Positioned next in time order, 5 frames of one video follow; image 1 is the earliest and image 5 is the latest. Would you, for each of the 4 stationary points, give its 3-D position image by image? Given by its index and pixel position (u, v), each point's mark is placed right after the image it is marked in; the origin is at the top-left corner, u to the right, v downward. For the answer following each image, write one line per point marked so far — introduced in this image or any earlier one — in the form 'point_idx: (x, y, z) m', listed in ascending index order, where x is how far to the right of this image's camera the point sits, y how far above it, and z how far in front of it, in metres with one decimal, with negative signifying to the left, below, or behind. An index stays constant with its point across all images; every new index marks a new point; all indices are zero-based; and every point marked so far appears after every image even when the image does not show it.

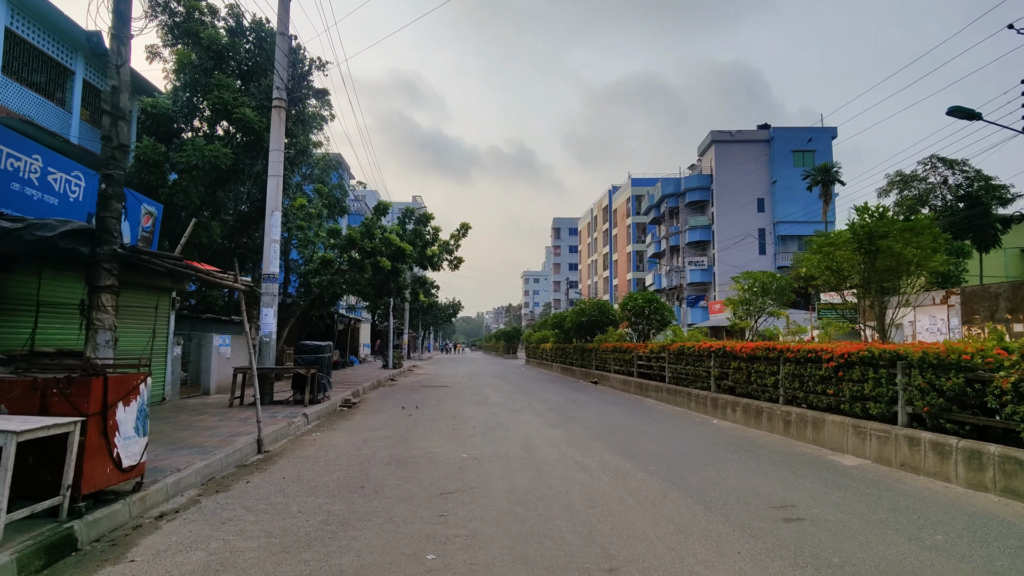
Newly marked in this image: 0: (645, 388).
0: (+3.2, -2.4, +14.5) m
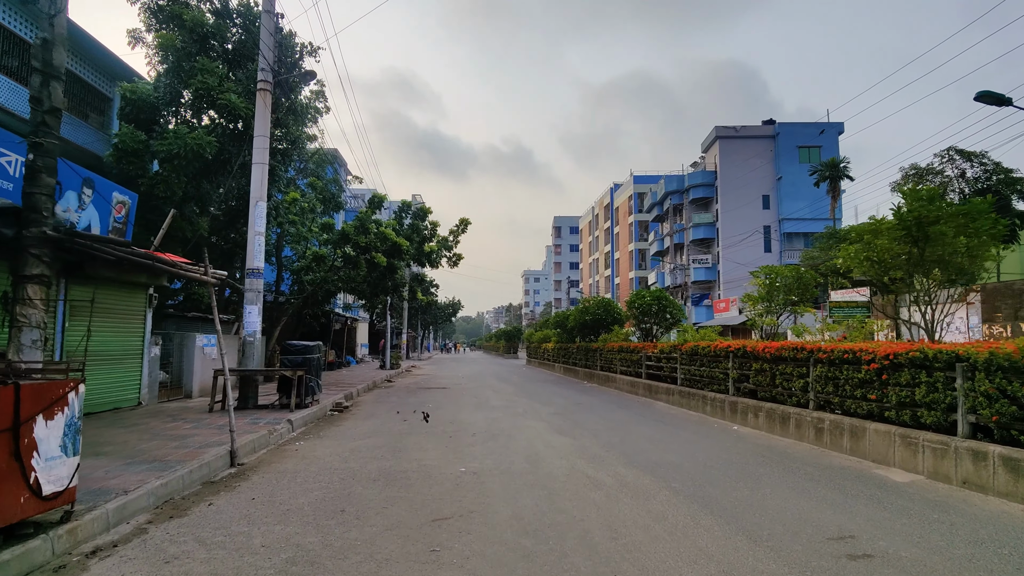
0: (+3.2, -2.3, +13.7) m
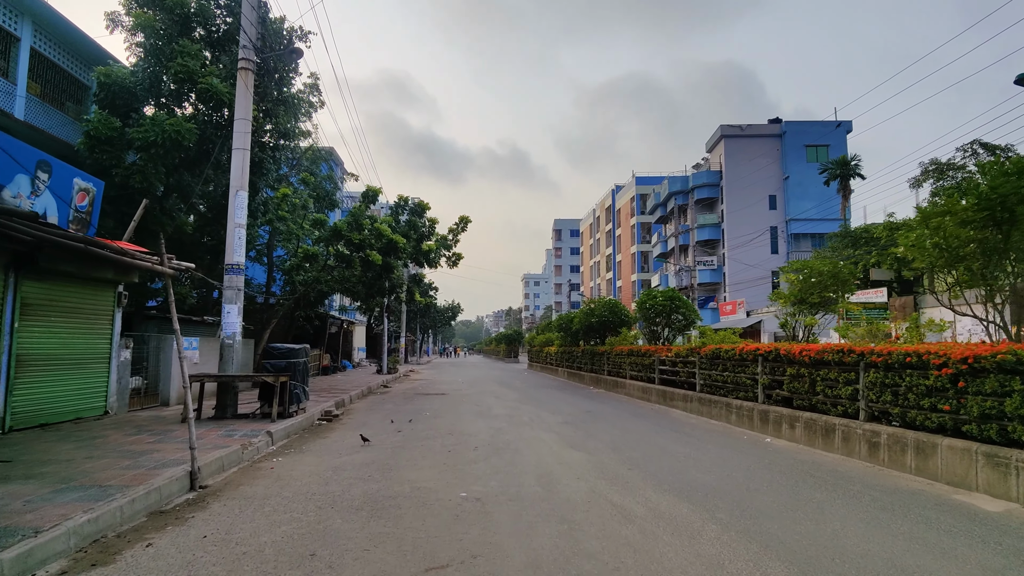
0: (+3.3, -2.3, +12.7) m
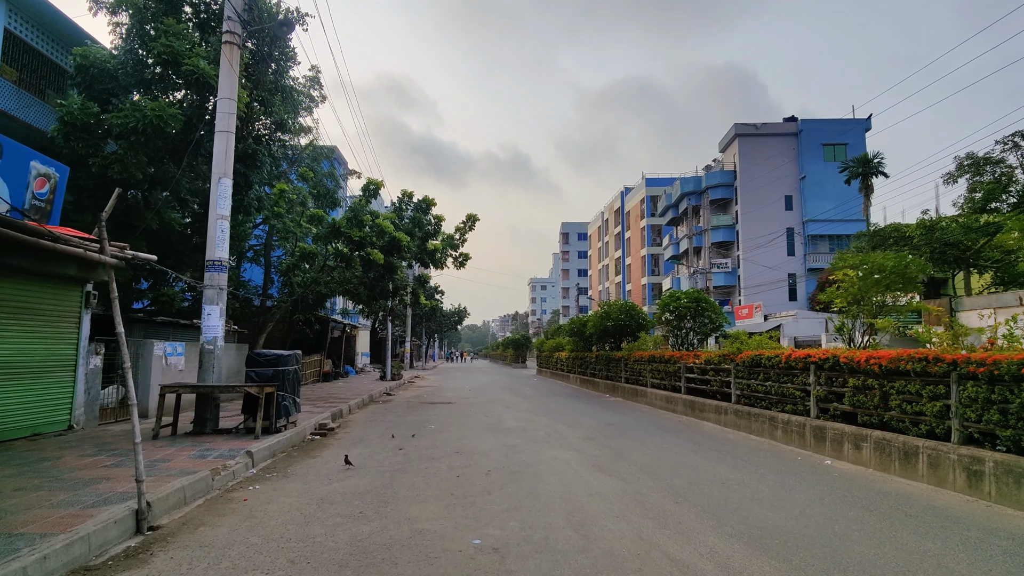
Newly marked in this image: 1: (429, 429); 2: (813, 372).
0: (+3.6, -2.3, +11.5) m
1: (-1.5, -2.5, +10.7) m
2: (+4.0, -1.1, +8.1) m
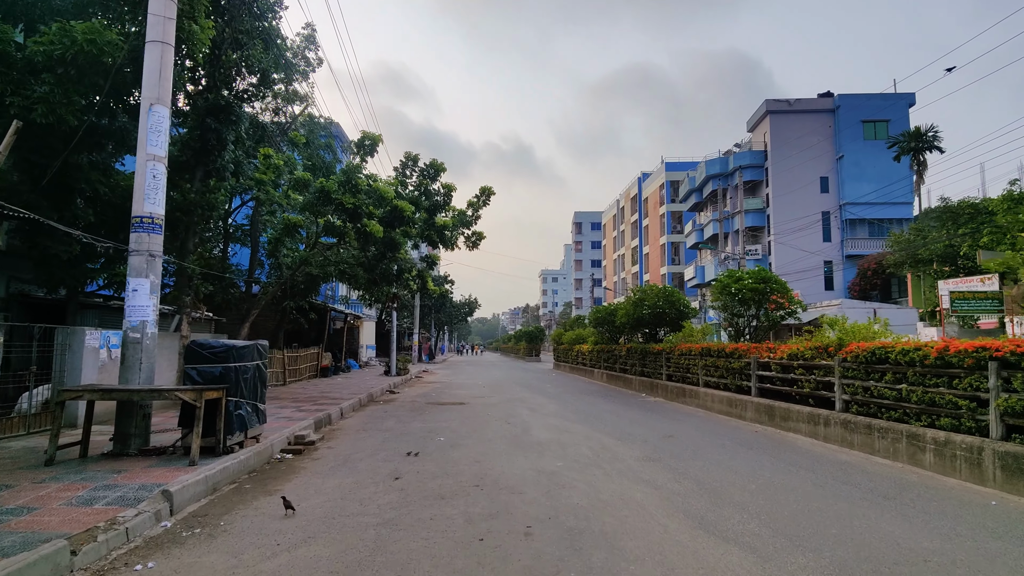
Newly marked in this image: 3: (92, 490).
0: (+4.0, -1.9, +9.0) m
1: (-1.0, -2.1, +8.3) m
2: (+4.4, -0.8, +5.5) m
3: (-3.4, -1.6, +4.8) m
